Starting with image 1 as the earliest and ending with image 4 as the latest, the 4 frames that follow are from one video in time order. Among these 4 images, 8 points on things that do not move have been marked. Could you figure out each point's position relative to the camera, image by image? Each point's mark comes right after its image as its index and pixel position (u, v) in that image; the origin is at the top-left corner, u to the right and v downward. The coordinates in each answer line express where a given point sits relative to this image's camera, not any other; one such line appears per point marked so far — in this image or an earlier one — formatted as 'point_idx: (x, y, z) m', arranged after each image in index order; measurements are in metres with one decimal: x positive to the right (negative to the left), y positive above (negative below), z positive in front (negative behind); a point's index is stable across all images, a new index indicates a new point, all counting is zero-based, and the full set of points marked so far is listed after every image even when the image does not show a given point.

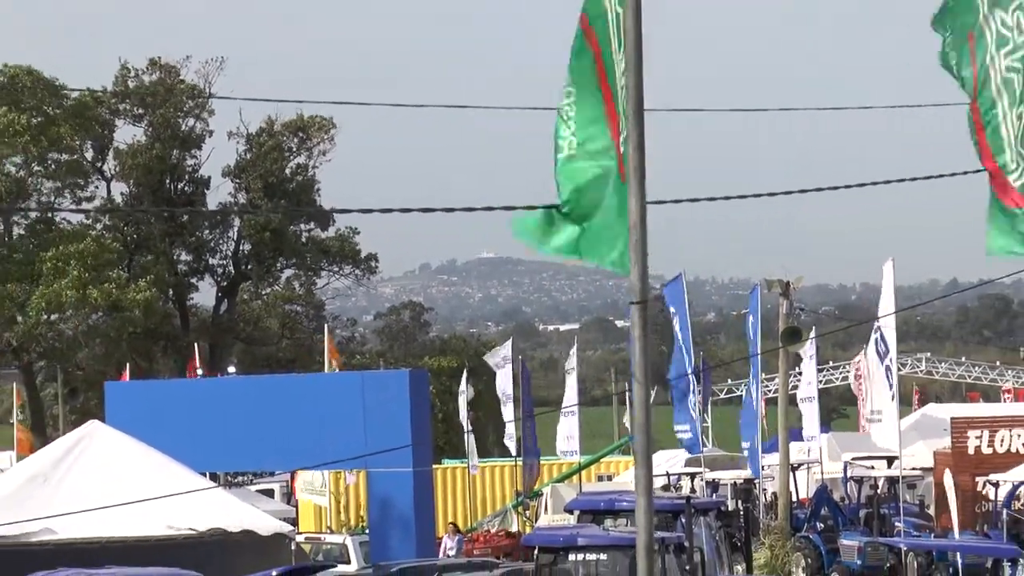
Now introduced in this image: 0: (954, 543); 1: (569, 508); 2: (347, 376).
0: (+5.8, -3.3, +17.6) m
1: (+0.8, -3.1, +19.2) m
2: (-2.3, -1.2, +18.8) m
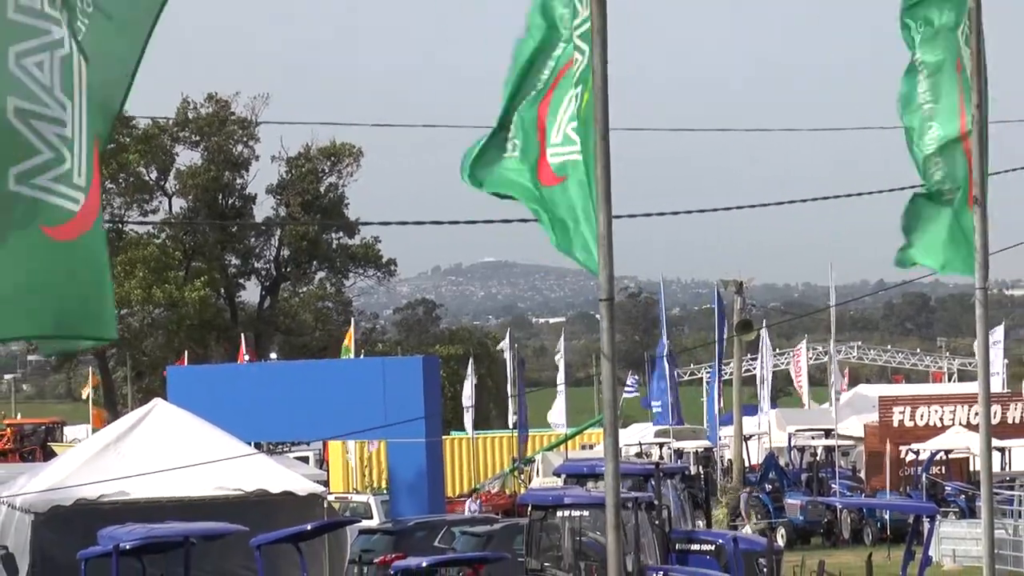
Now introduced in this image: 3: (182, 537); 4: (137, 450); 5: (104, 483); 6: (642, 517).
0: (+5.7, -3.3, +21.2) m
1: (+0.7, -3.1, +22.9) m
2: (-2.3, -1.2, +22.4) m
3: (-3.9, -2.9, +15.9) m
4: (-5.2, -2.2, +18.6) m
5: (-5.4, -2.6, +17.7) m
6: (+1.9, -3.3, +19.6) m
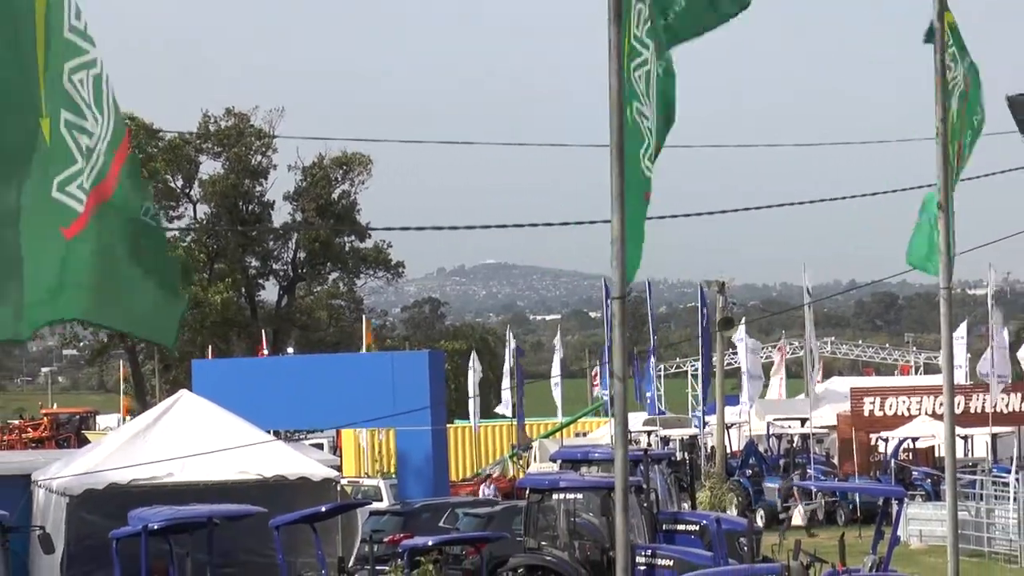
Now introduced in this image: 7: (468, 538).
0: (+5.7, -3.3, +23.0) m
1: (+0.7, -3.1, +24.7) m
2: (-2.3, -1.2, +24.3) m
3: (-4.0, -3.0, +17.8) m
4: (-5.3, -2.3, +20.5) m
5: (-5.4, -2.6, +19.6) m
6: (+1.9, -3.3, +21.4) m
7: (-0.6, -3.6, +19.2) m
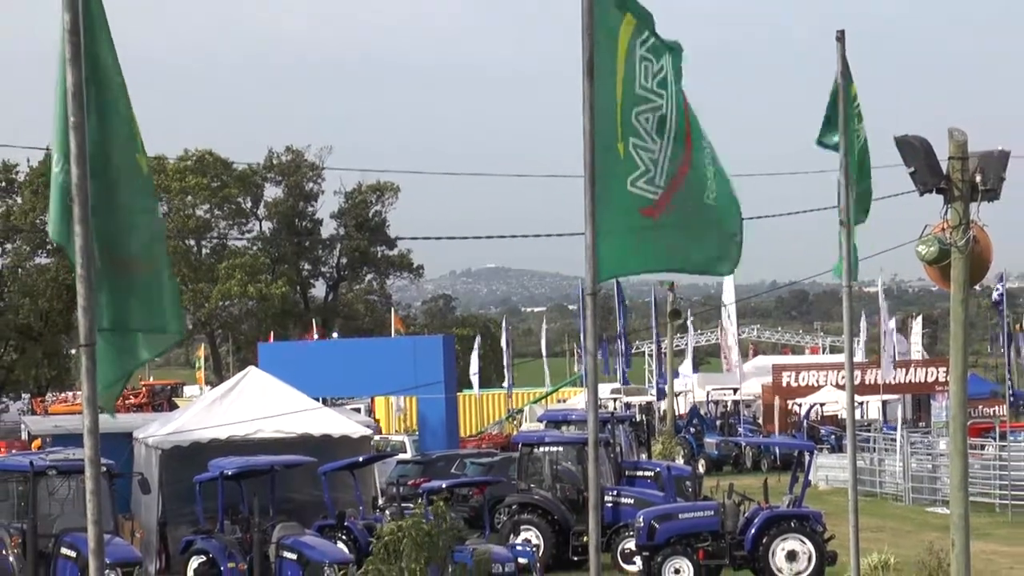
0: (+5.5, -3.3, +29.9) m
1: (+0.6, -3.0, +31.7) m
2: (-2.5, -1.2, +31.4) m
3: (-4.2, -3.0, +24.9) m
4: (-5.5, -2.3, +27.6) m
5: (-5.7, -2.6, +26.7) m
6: (+1.7, -3.3, +28.4) m
7: (-0.8, -3.6, +26.2) m
